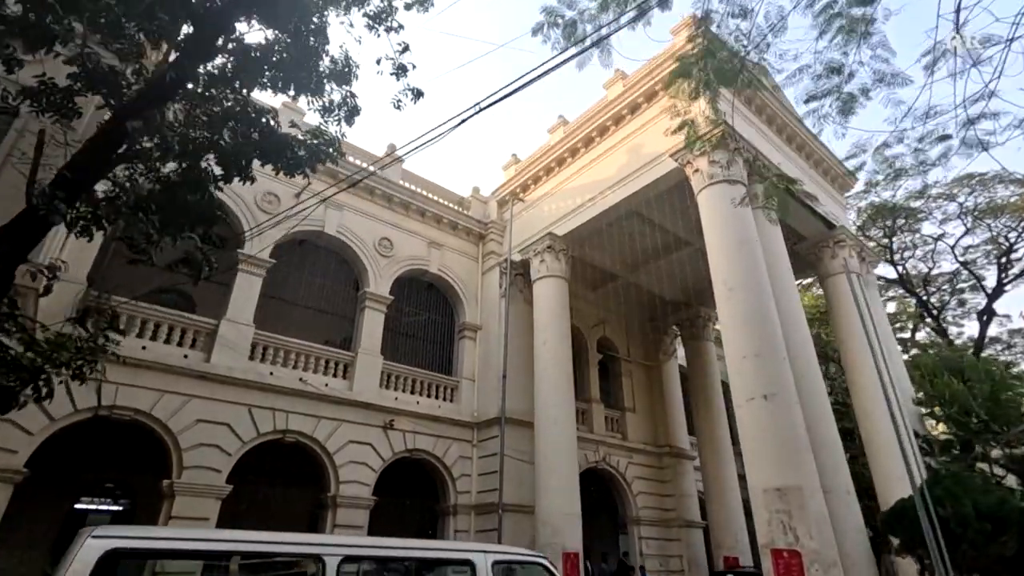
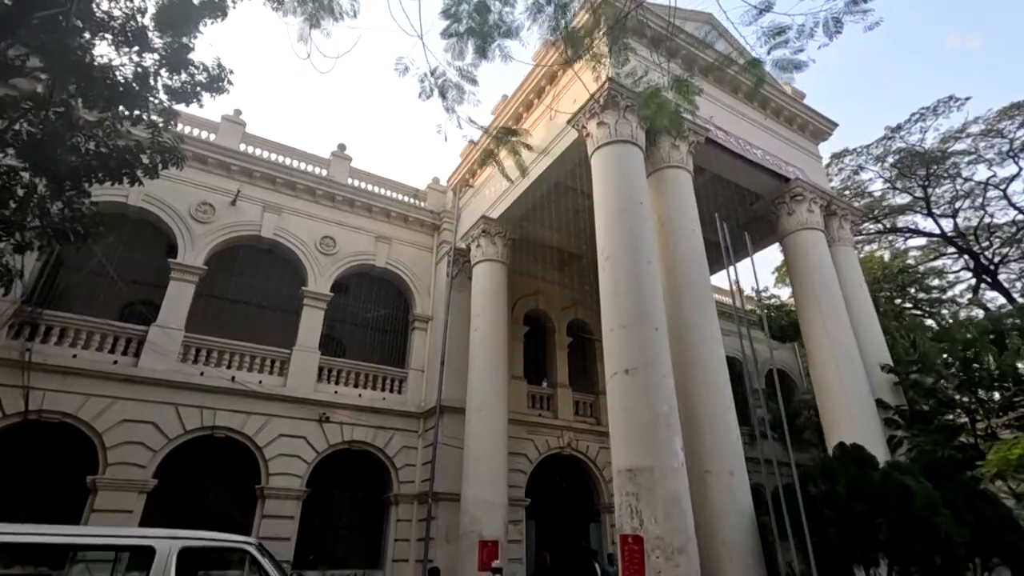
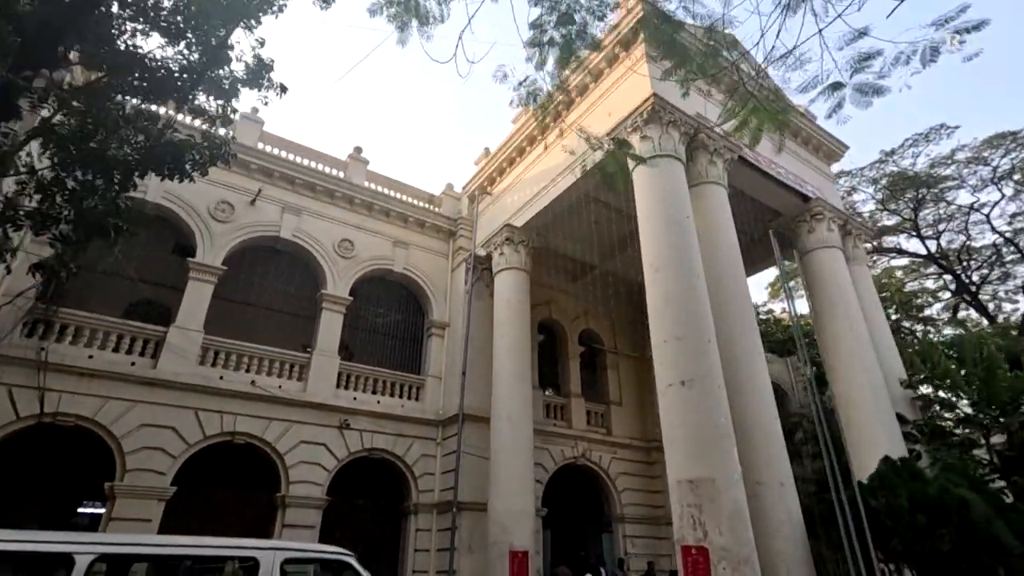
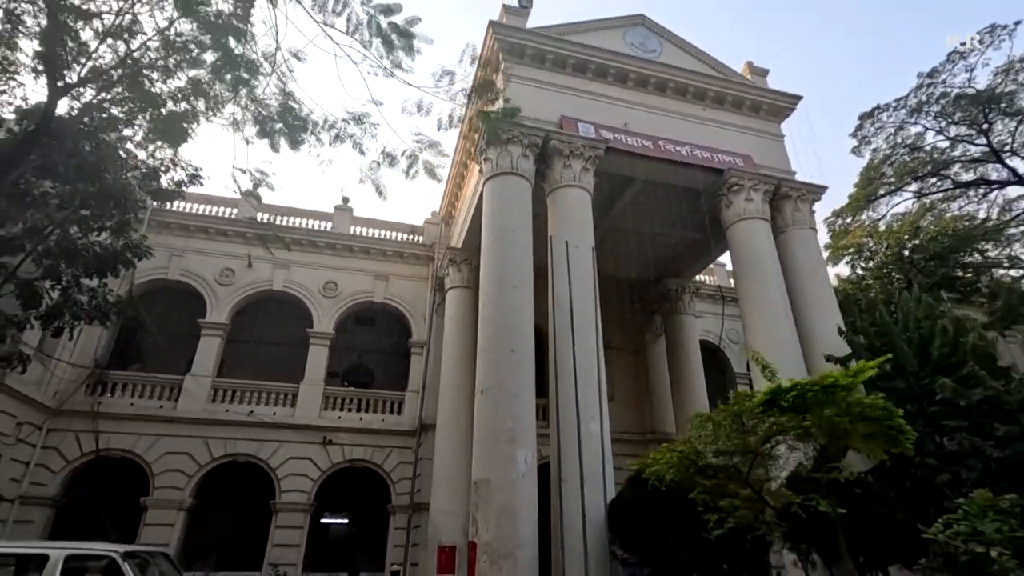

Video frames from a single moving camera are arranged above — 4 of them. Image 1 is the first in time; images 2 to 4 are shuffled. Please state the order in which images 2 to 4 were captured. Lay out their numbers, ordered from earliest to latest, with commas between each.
3, 2, 4
